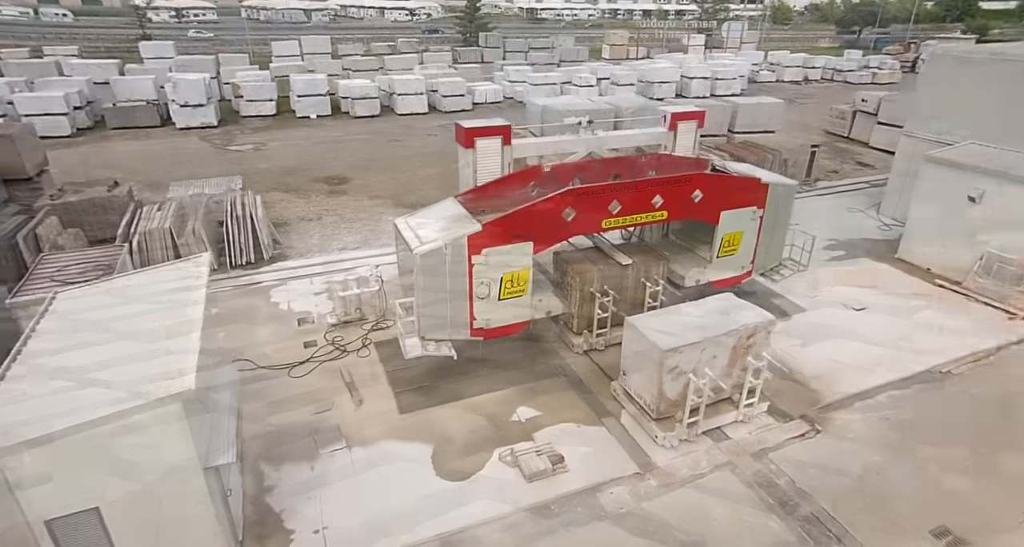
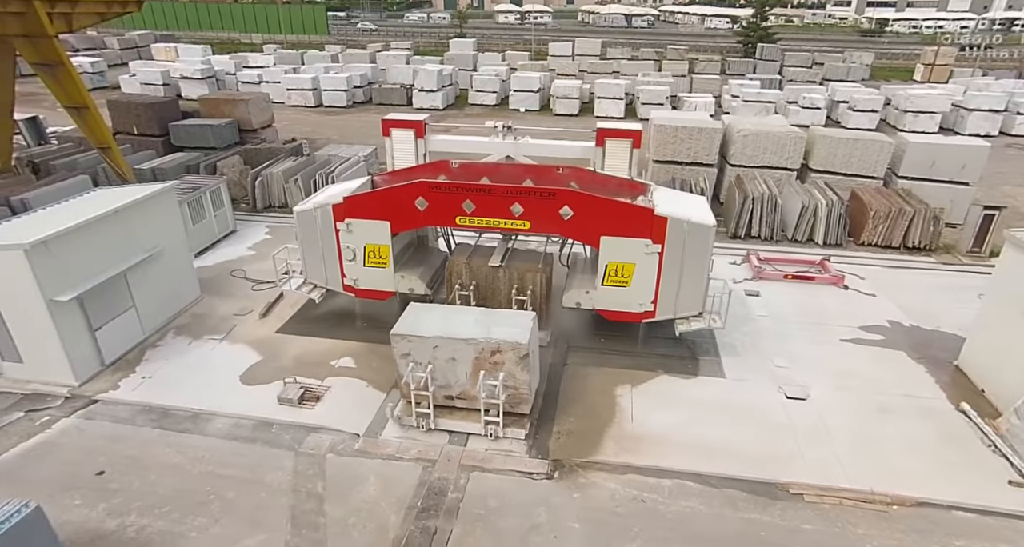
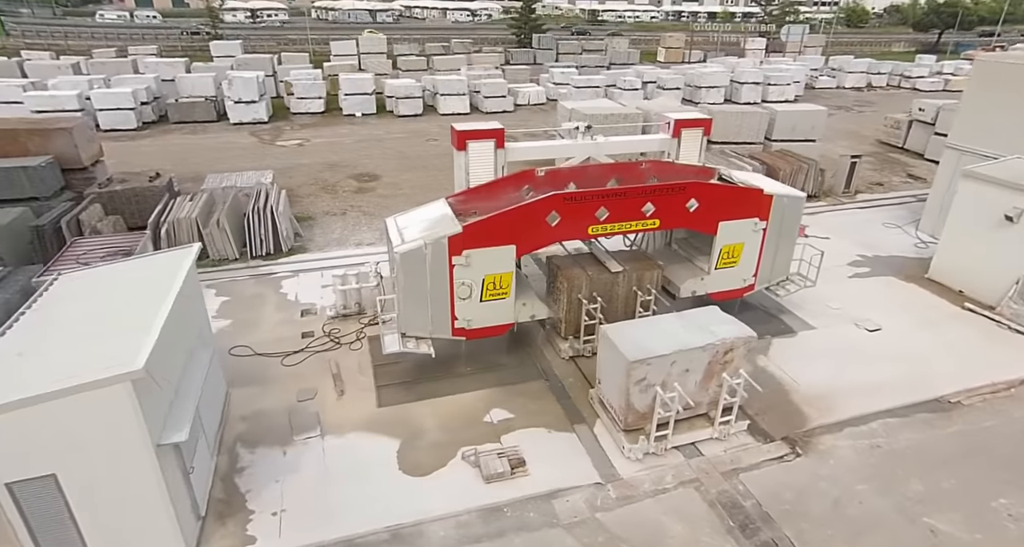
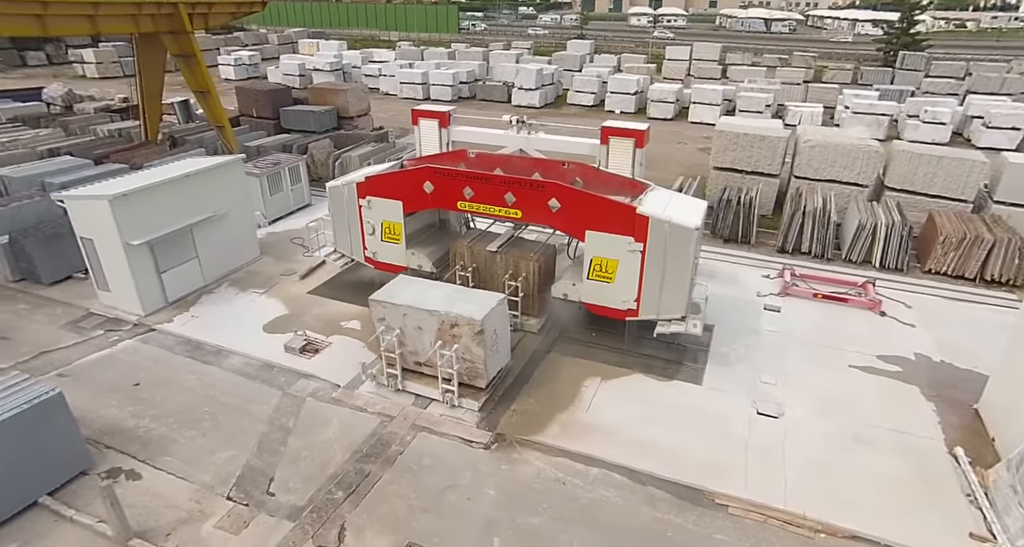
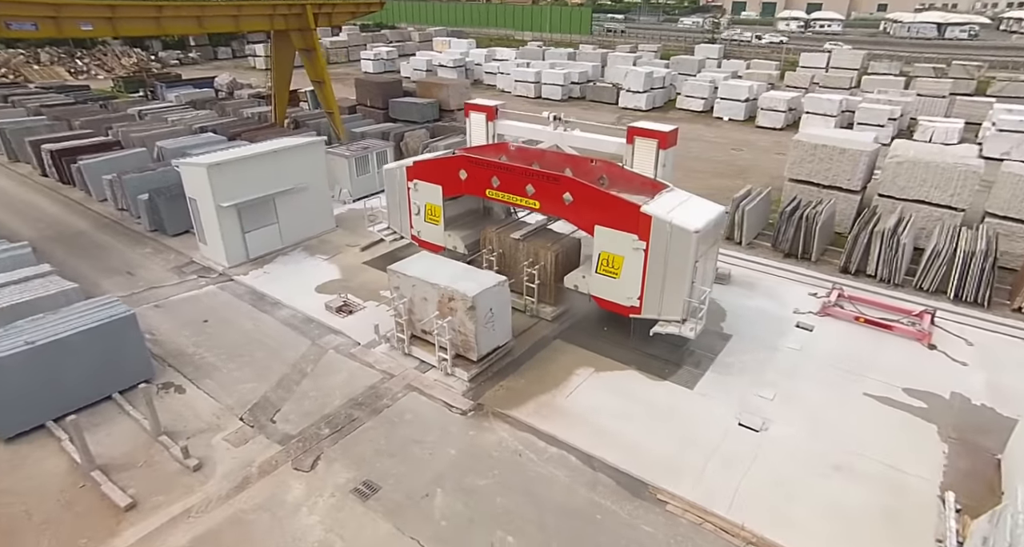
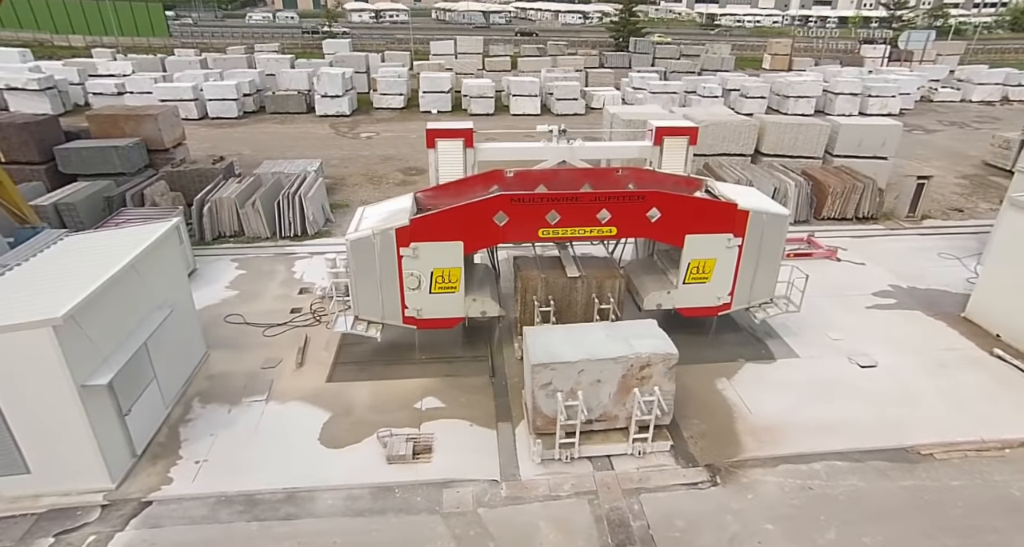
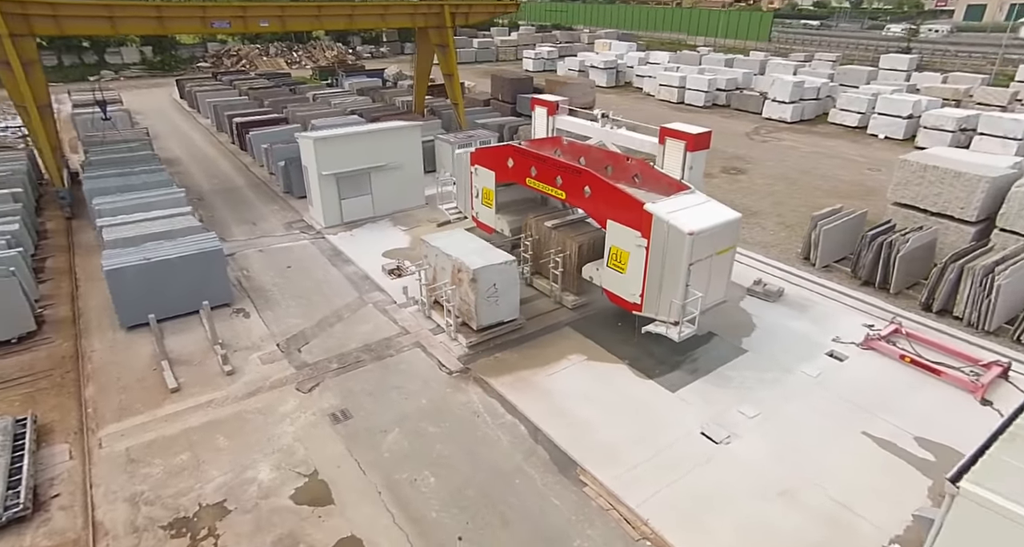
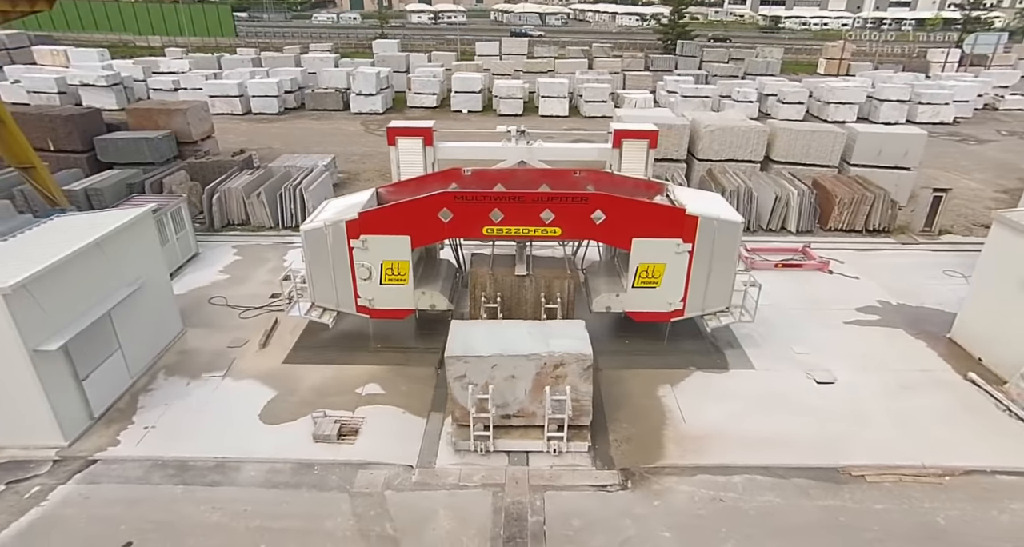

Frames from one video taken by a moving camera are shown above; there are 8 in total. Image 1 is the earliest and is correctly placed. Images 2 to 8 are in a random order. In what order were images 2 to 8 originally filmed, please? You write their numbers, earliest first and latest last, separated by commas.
3, 6, 8, 2, 4, 5, 7
